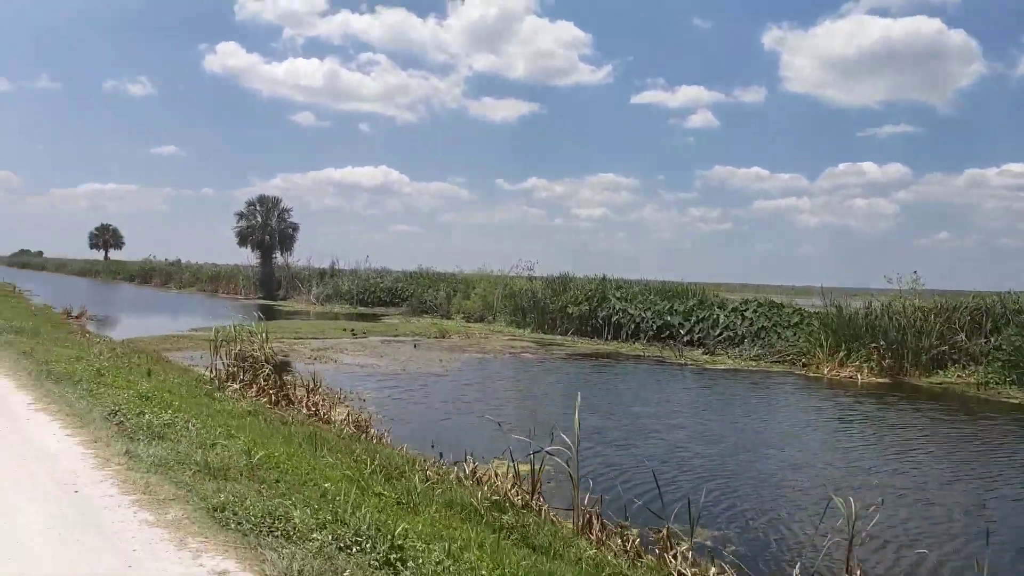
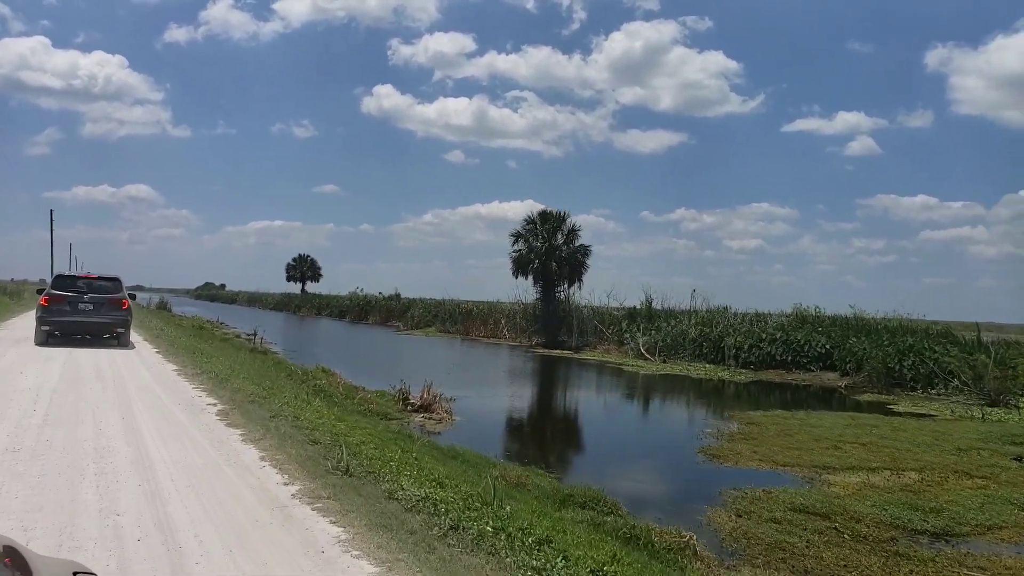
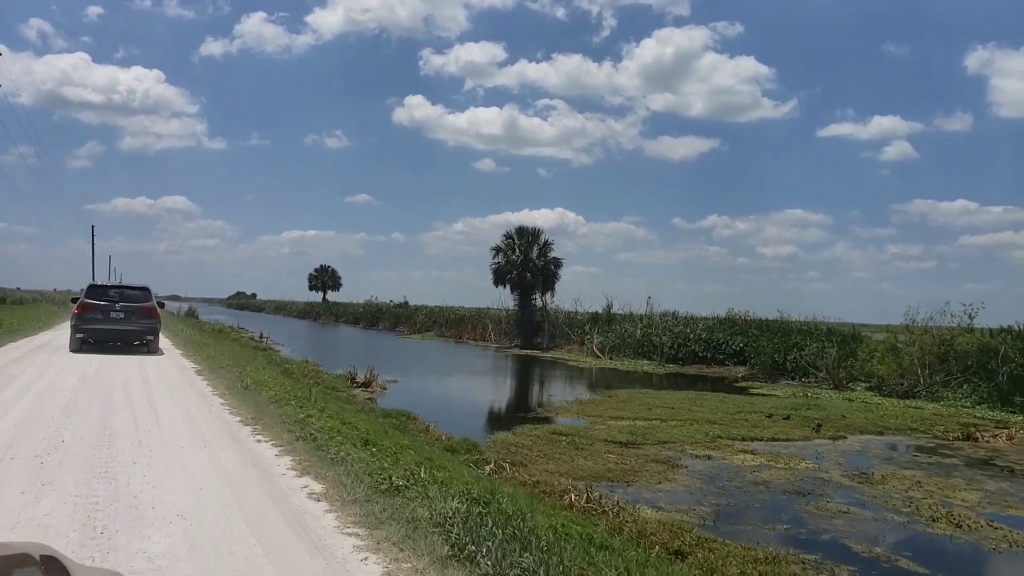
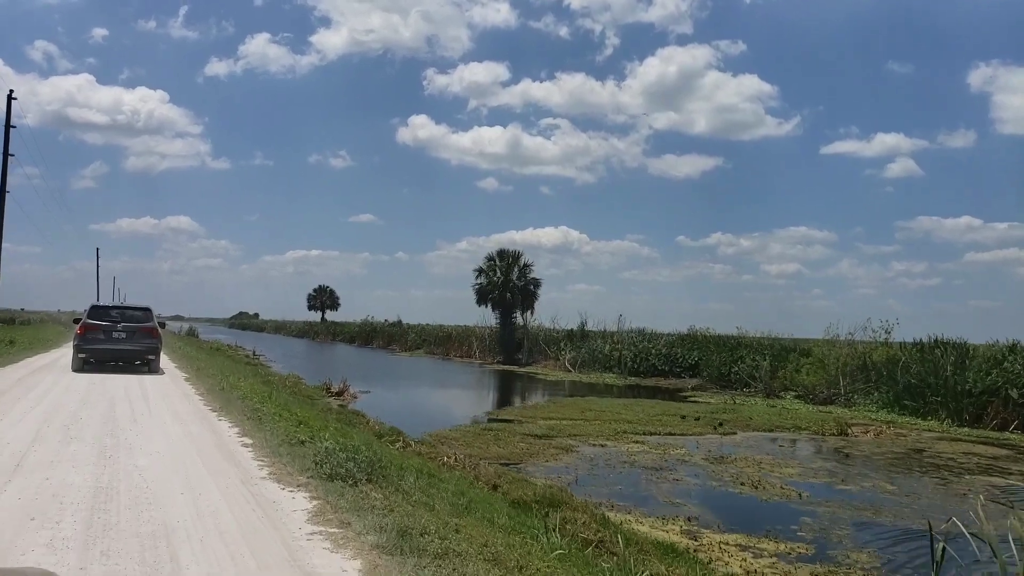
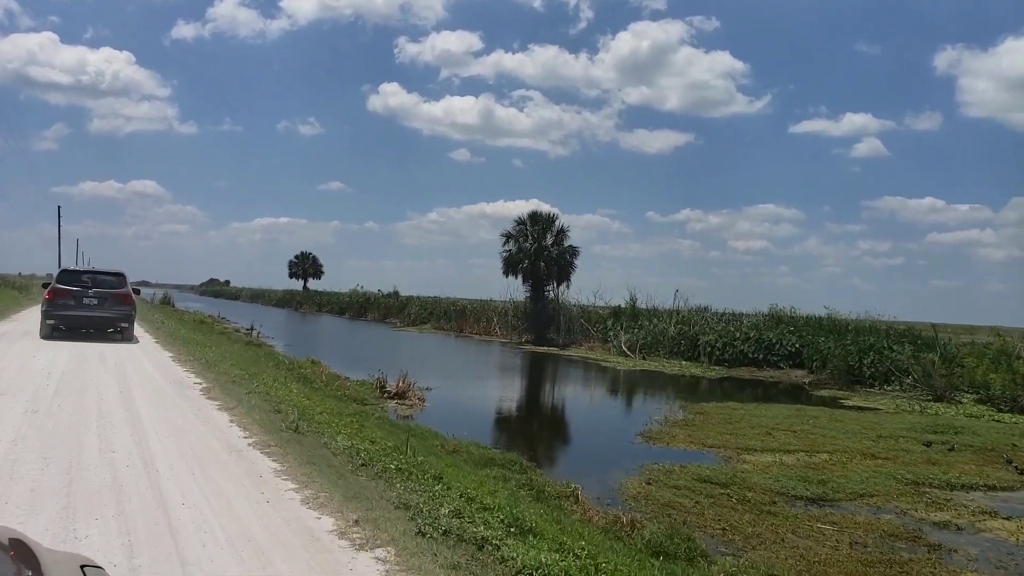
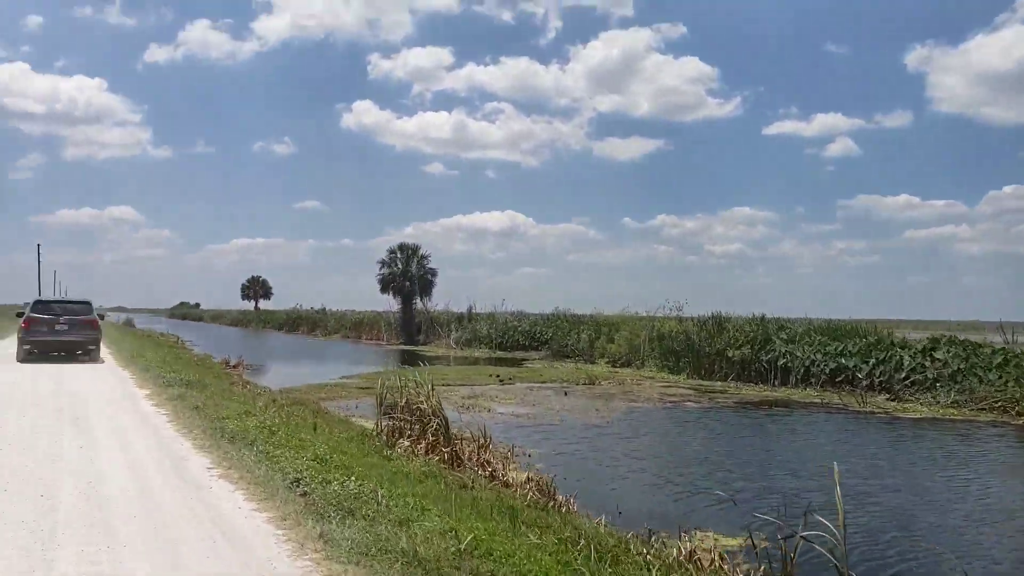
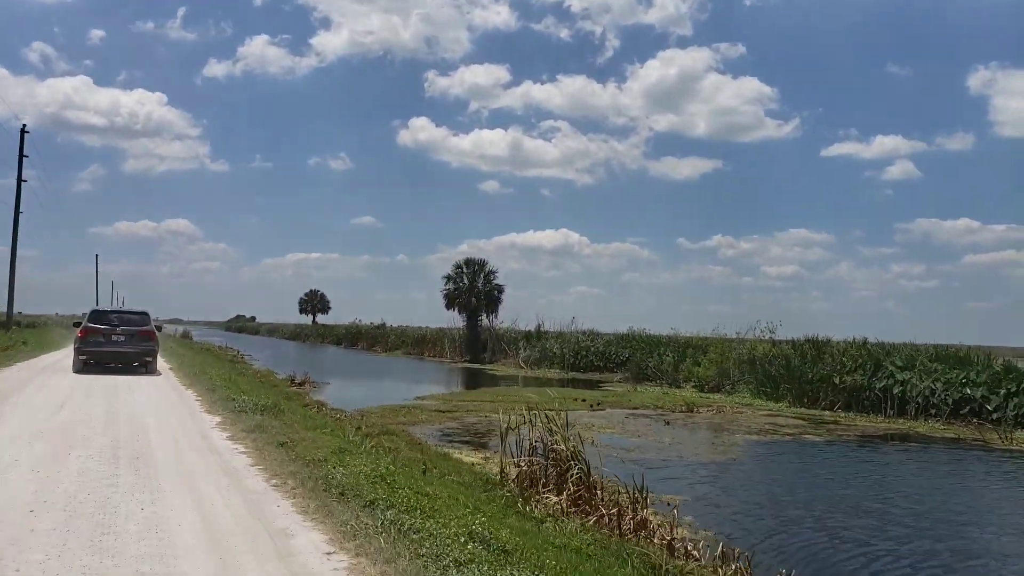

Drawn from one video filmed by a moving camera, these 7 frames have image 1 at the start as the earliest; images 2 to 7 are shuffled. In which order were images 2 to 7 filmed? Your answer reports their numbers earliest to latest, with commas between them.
6, 7, 4, 3, 5, 2
